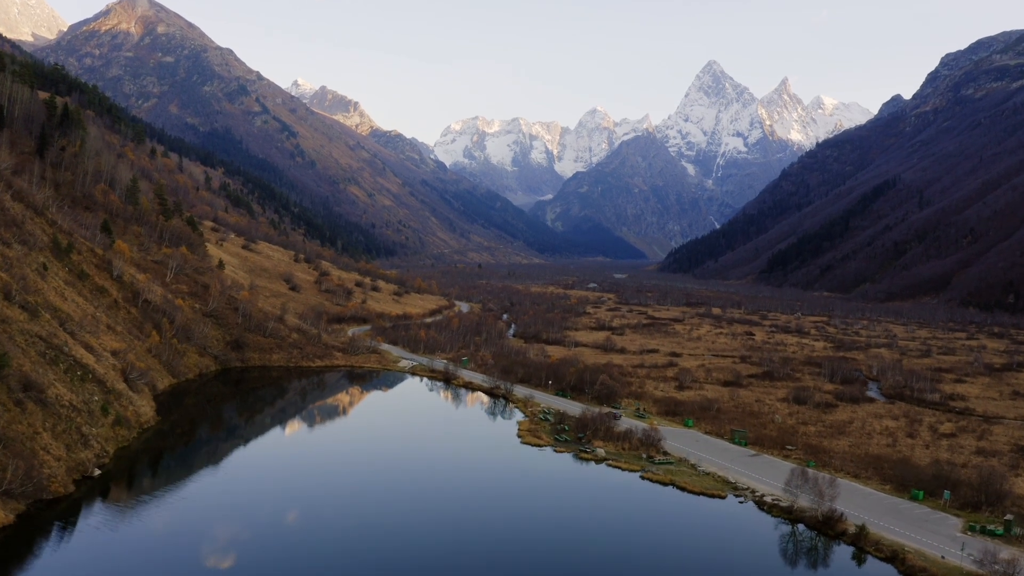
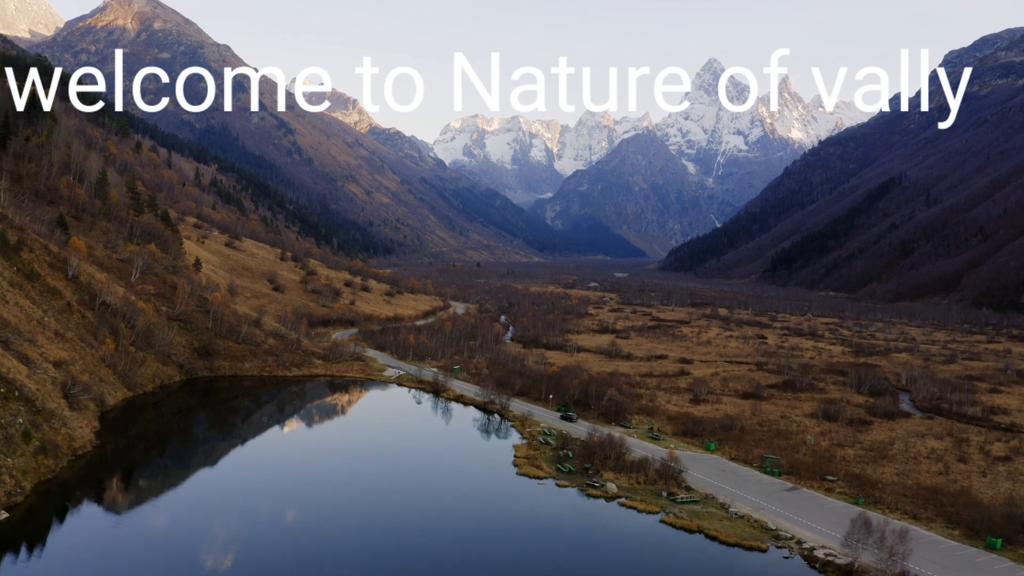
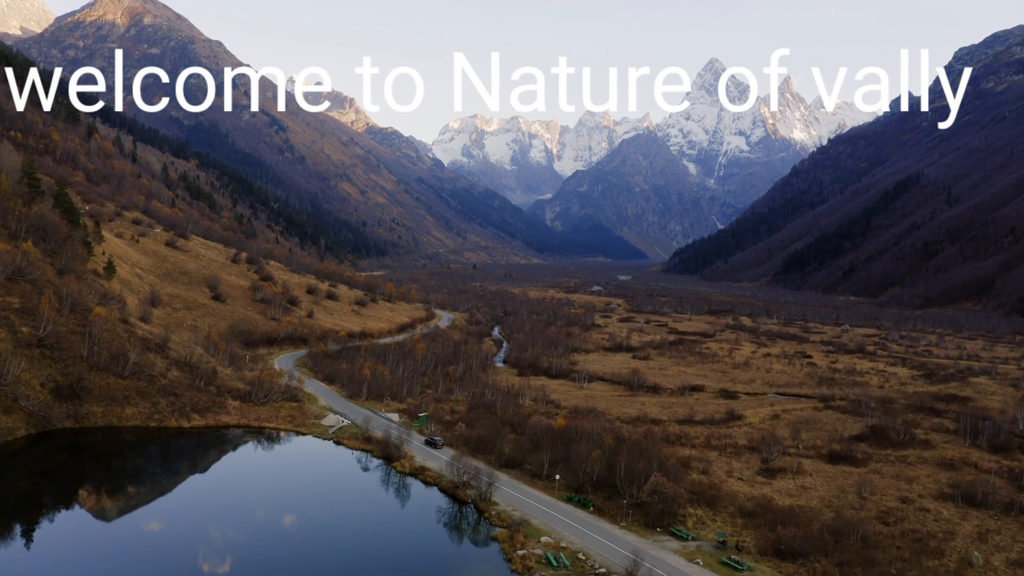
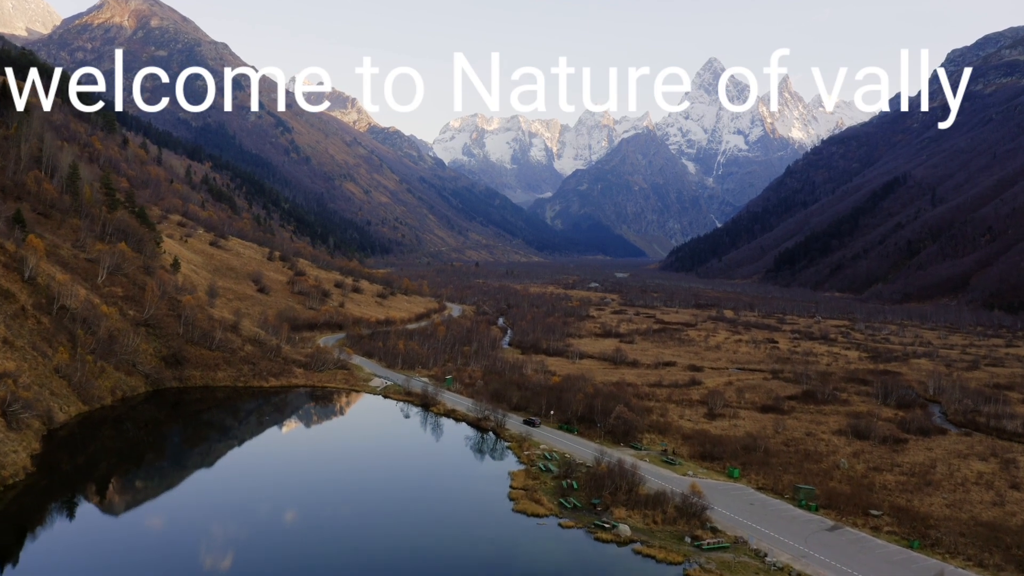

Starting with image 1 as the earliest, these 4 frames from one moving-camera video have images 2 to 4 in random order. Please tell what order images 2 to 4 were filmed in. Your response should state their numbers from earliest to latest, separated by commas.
2, 4, 3
